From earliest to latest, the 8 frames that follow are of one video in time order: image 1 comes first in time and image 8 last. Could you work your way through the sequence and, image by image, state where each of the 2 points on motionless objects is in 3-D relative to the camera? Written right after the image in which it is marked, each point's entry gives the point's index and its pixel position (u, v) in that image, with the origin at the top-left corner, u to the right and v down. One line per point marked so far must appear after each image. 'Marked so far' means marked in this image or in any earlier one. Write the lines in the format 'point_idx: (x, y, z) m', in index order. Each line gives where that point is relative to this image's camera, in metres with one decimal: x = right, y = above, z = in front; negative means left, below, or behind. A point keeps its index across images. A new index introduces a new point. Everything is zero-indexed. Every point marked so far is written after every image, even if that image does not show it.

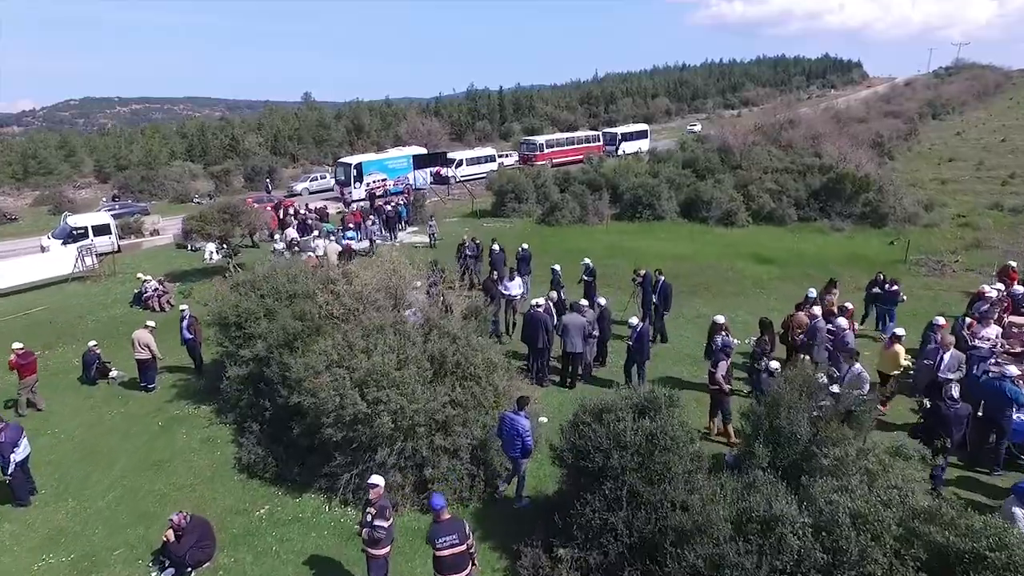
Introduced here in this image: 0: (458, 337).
0: (-0.9, -0.8, +10.1) m
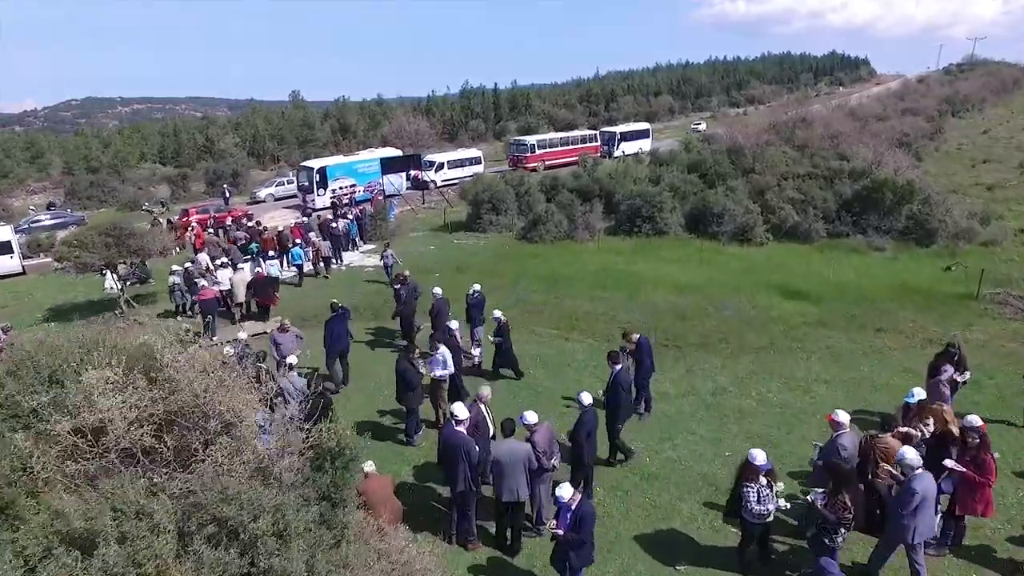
0: (-2.2, -2.1, +5.1) m
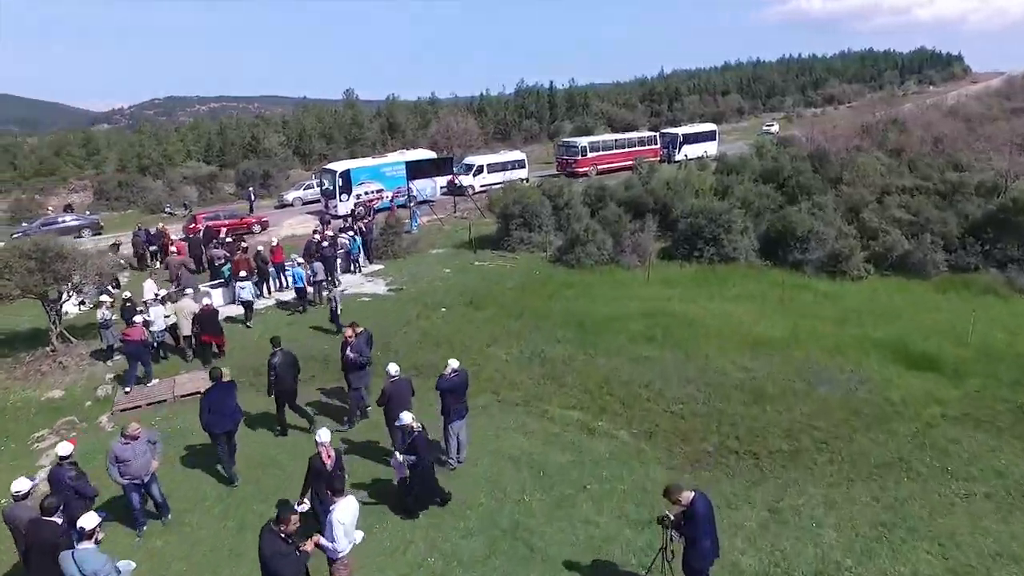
0: (-3.1, -3.2, +0.7) m
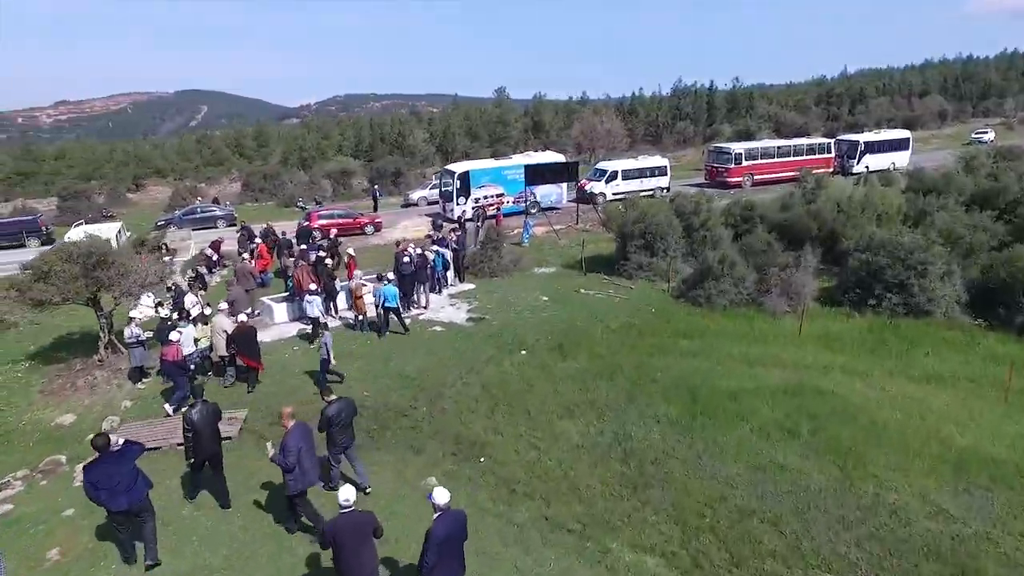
0: (-5.1, -3.9, -2.0) m
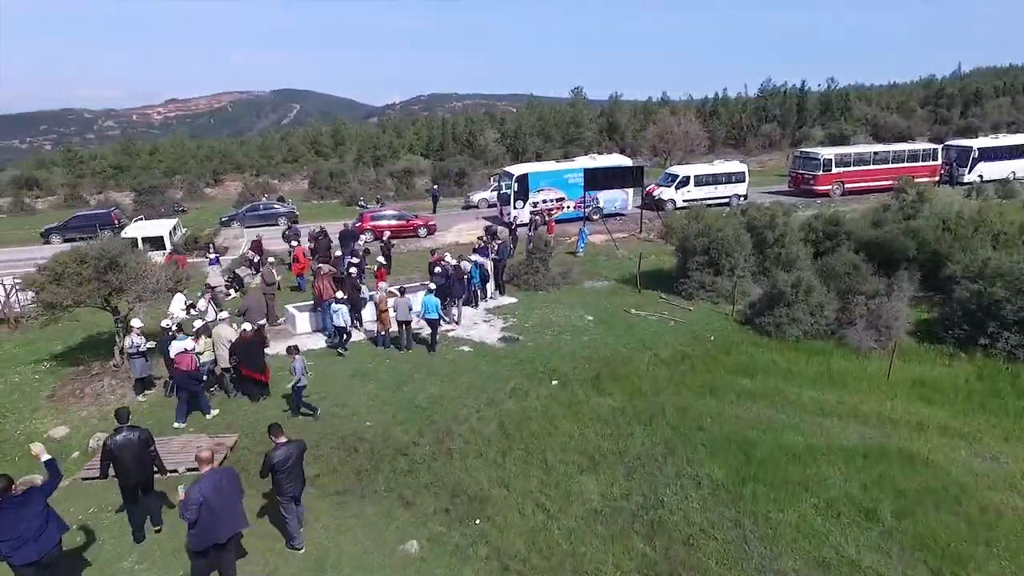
0: (-6.5, -4.1, -2.9) m
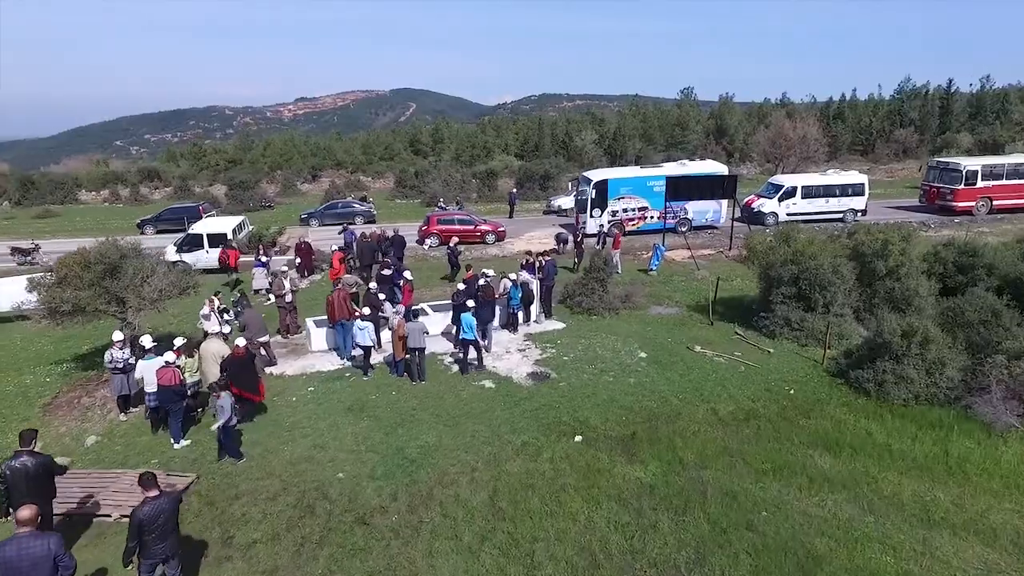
0: (-9.0, -4.3, -3.8) m
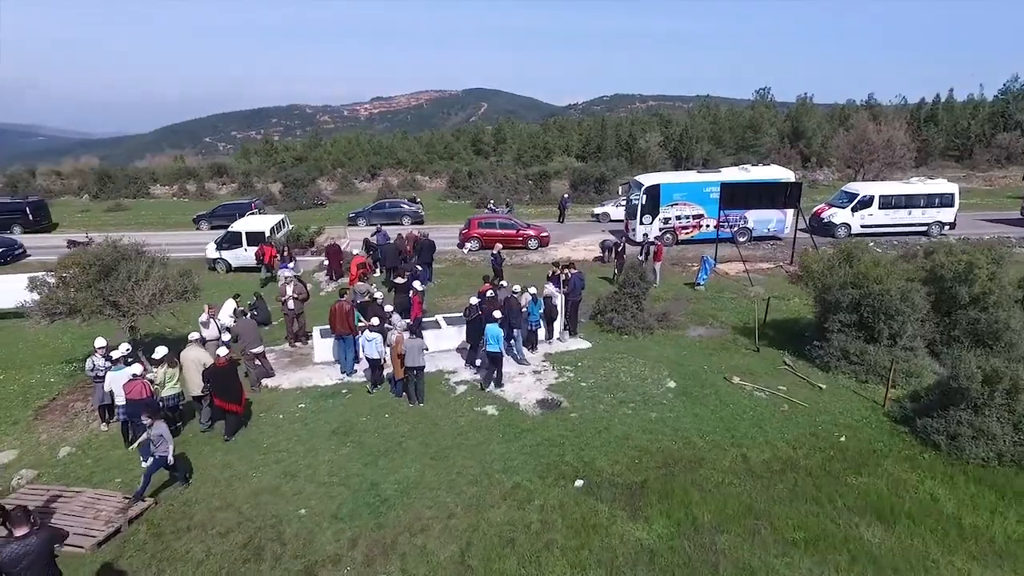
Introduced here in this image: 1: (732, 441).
0: (-10.7, -4.2, -4.0) m
1: (+4.0, -2.8, +11.1) m
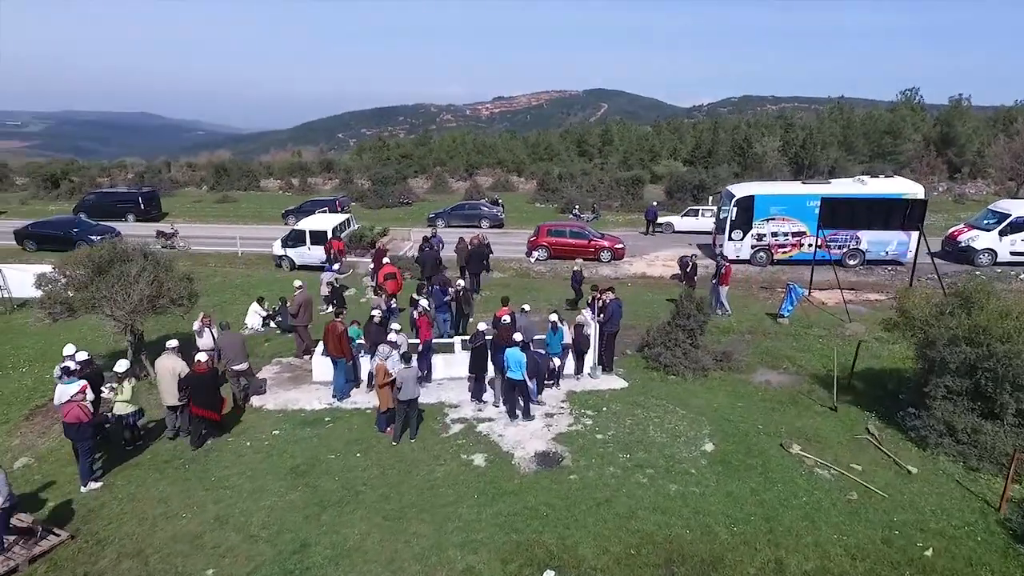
0: (-13.6, -4.0, -3.6) m
1: (+3.6, -3.5, +8.6) m
